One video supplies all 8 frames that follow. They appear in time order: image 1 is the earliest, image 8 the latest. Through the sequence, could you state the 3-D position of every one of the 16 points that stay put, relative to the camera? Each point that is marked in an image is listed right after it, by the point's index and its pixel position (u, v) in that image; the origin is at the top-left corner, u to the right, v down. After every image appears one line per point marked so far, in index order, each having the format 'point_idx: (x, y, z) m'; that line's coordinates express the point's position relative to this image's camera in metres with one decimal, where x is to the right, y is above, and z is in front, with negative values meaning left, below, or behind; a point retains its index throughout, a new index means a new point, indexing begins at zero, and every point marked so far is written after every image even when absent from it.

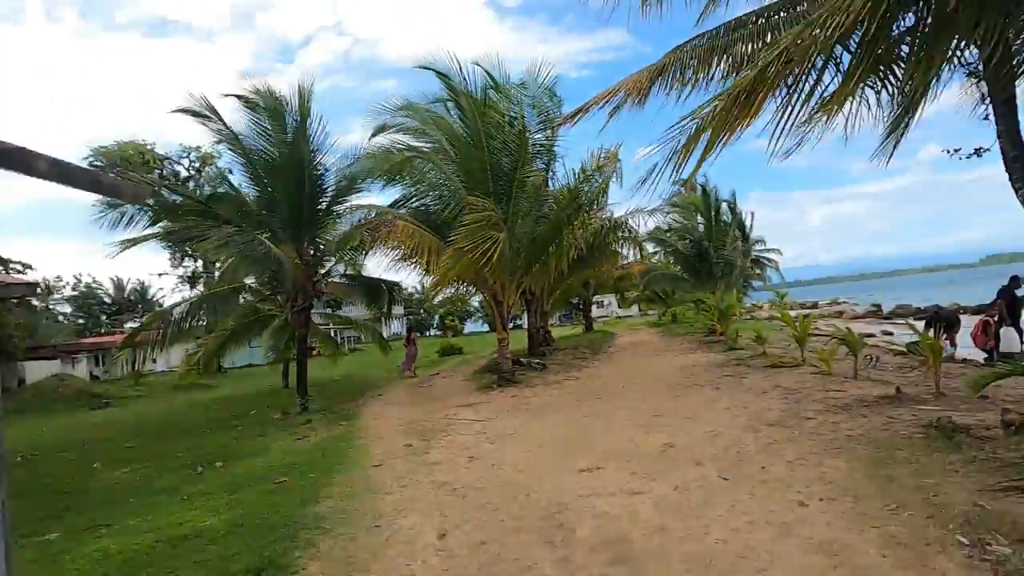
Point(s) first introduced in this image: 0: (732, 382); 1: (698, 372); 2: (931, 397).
0: (+3.6, -1.5, +8.7) m
1: (+3.6, -1.6, +10.2) m
2: (+5.1, -1.3, +6.5) m
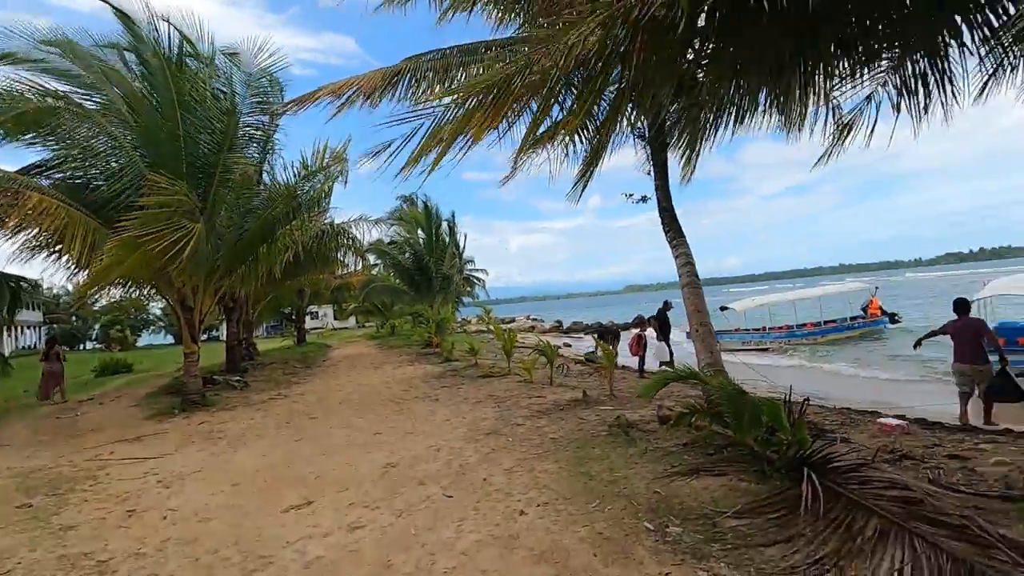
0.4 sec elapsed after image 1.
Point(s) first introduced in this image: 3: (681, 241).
0: (-1.0, -1.8, +8.9) m
1: (-1.8, -1.8, +10.2) m
2: (+1.4, -1.6, +7.7) m
3: (+2.3, +0.6, +7.3) m
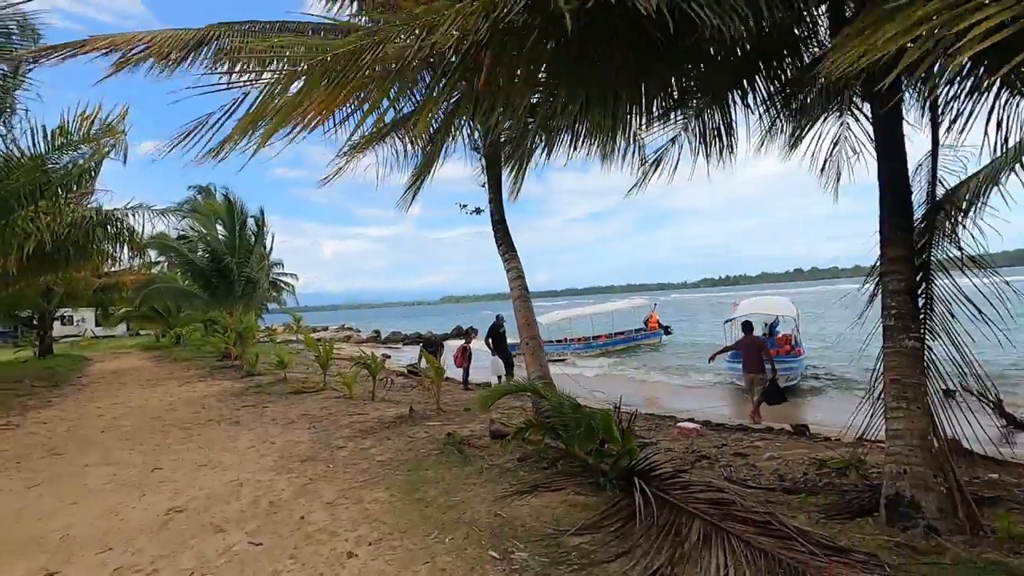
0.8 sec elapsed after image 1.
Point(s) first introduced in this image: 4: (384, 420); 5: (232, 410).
0: (-3.8, -1.8, +7.8) m
1: (-4.9, -1.9, +8.7) m
2: (-1.1, -1.8, +7.4) m
3: (0.0, +0.4, +7.4) m
4: (-1.7, -1.8, +7.2) m
5: (-4.3, -1.9, +8.1) m
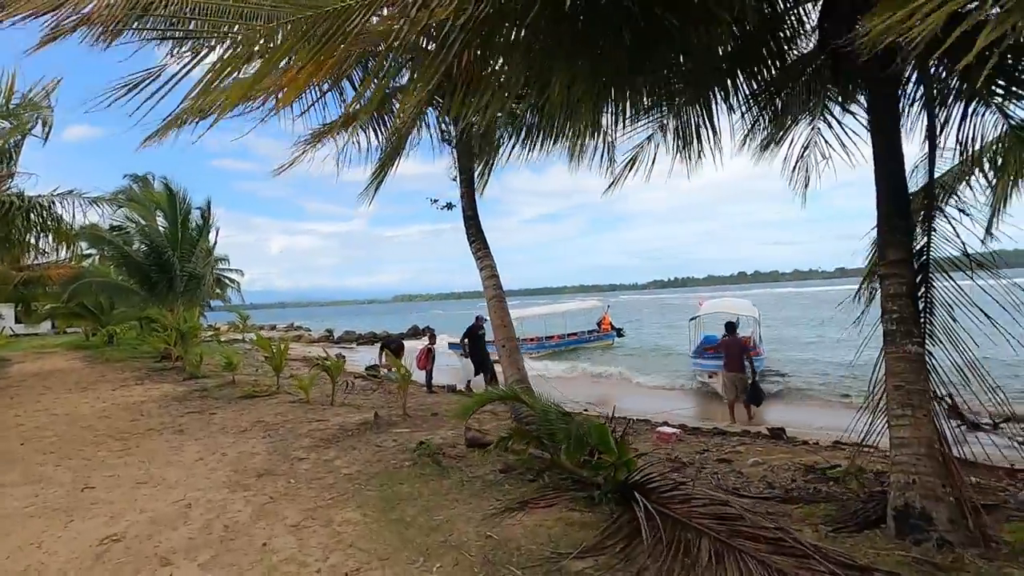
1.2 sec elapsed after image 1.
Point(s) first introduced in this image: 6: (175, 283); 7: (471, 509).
0: (-4.2, -1.8, +7.1) m
1: (-5.4, -1.8, +8.0) m
2: (-1.4, -1.7, +7.0) m
3: (-0.4, +0.4, +7.0) m
4: (-2.1, -1.7, +6.7) m
5: (-4.7, -1.8, +7.4) m
6: (-9.6, +0.1, +15.2) m
7: (-0.3, -1.5, +3.7) m
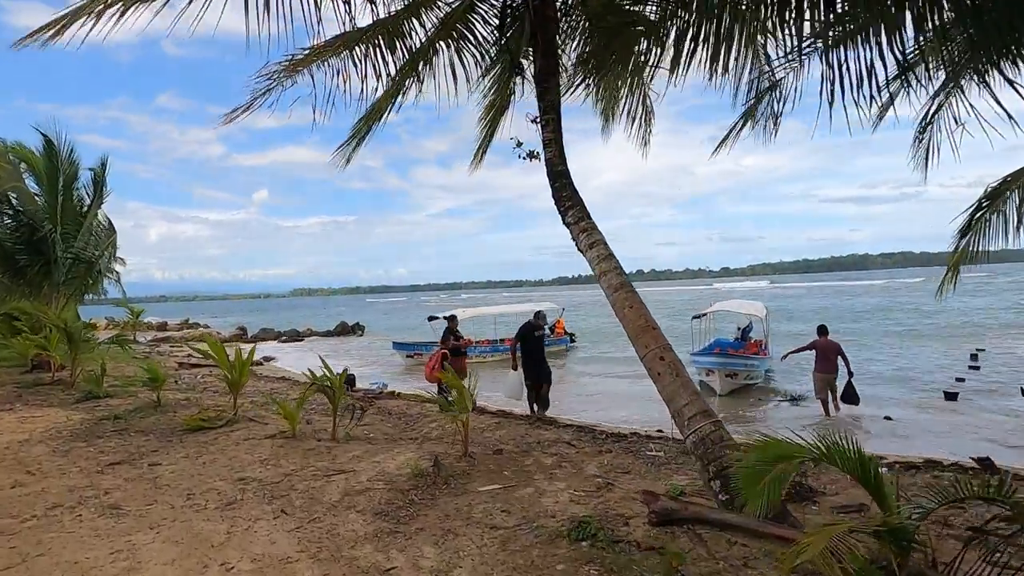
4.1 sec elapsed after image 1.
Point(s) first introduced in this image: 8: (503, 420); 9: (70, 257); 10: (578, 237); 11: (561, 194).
0: (-3.1, -1.6, +4.4) m
1: (-4.4, -1.7, +5.0) m
2: (-0.4, -1.6, +4.8) m
3: (+0.7, +0.6, +5.0) m
4: (-0.9, -1.6, +4.3) m
5: (-3.7, -1.6, +4.6) m
6: (-9.8, +0.4, +11.4) m
7: (+1.3, -1.4, +1.7) m
8: (-0.1, -1.7, +6.8) m
9: (-9.6, +0.7, +11.6) m
10: (+0.6, +0.5, +5.0) m
11: (+0.5, +0.9, +5.1) m
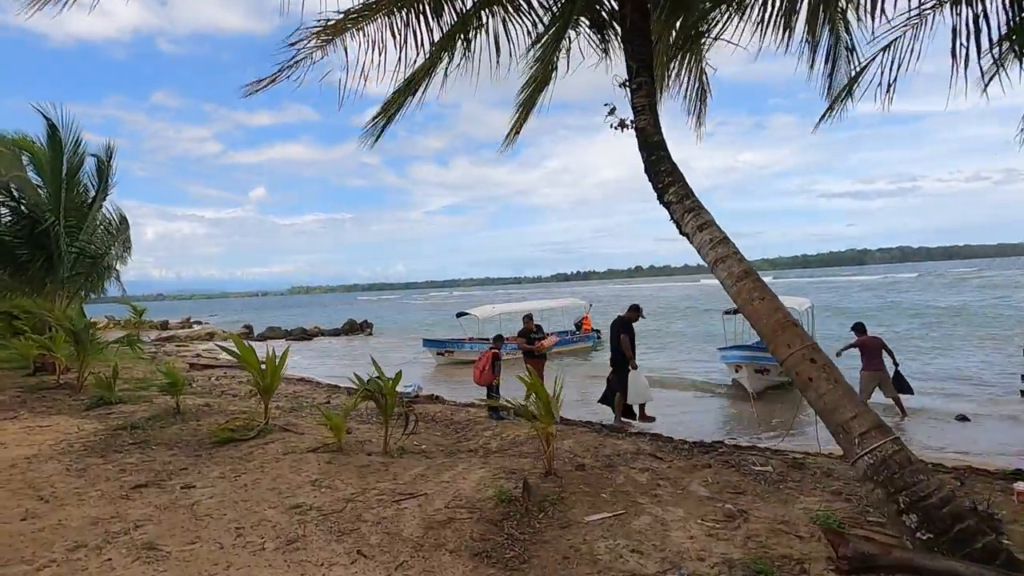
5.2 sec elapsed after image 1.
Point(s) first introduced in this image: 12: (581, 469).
0: (-2.3, -1.6, +3.7) m
1: (-3.7, -1.6, +4.3) m
2: (+0.4, -1.5, +4.1) m
3: (+1.4, +0.6, +4.2) m
4: (-0.2, -1.5, +3.6) m
5: (-2.9, -1.6, +3.9) m
6: (-9.1, +0.5, +10.6) m
7: (+2.1, -1.4, +1.0) m
8: (+0.6, -1.6, +6.1) m
9: (-8.9, +0.7, +10.9) m
10: (+1.4, +0.6, +4.2) m
11: (+1.2, +1.0, +4.4) m
12: (+0.6, -1.6, +4.6) m
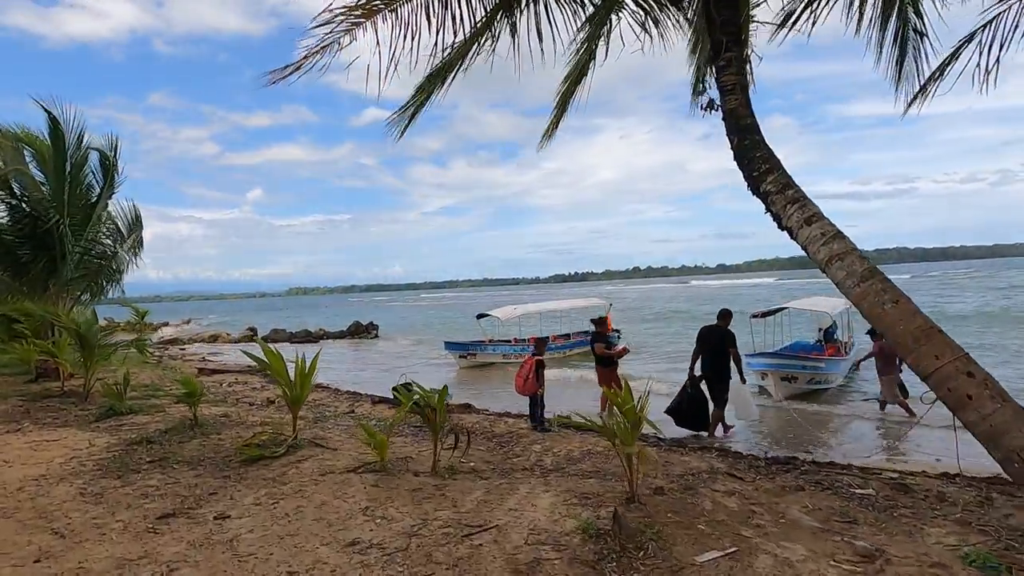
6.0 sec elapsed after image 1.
0: (-1.8, -1.6, +3.2) m
1: (-3.1, -1.6, +3.8) m
2: (+0.9, -1.5, +3.6) m
3: (+2.0, +0.6, +3.7) m
4: (+0.4, -1.5, +3.1) m
5: (-2.4, -1.6, +3.4) m
6: (-8.6, +0.4, +10.1) m
7: (+2.7, -1.4, +0.5) m
8: (+1.2, -1.6, +5.6) m
9: (-8.4, +0.7, +10.3) m
10: (+1.9, +0.5, +3.7) m
11: (+1.8, +1.0, +3.9) m
12: (+1.2, -1.6, +4.1) m
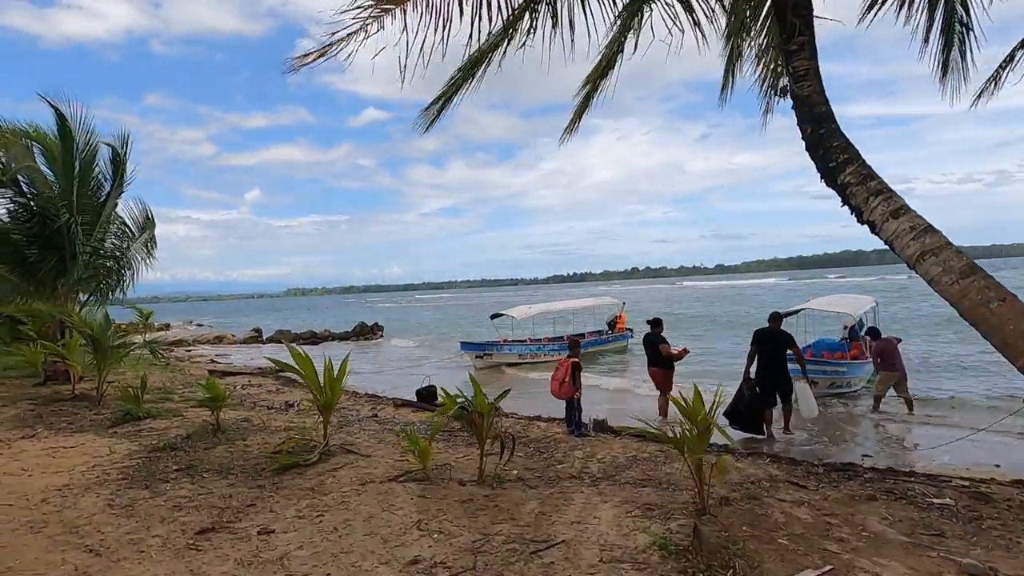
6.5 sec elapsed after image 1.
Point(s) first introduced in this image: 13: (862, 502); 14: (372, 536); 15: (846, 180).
0: (-1.4, -1.6, +2.9) m
1: (-2.7, -1.6, +3.5) m
2: (+1.3, -1.5, +3.3) m
3: (+2.4, +0.7, +3.5) m
4: (+0.8, -1.5, +2.9) m
5: (-1.9, -1.6, +3.1) m
6: (-8.2, +0.4, +9.8) m
7: (+3.1, -1.3, +0.3) m
8: (+1.6, -1.6, +5.4) m
9: (-8.0, +0.7, +10.0) m
10: (+2.3, +0.6, +3.5) m
11: (+2.2, +1.0, +3.7) m
12: (+1.6, -1.6, +3.9) m
13: (+2.6, -1.6, +4.0) m
14: (-0.9, -1.6, +3.4) m
15: (+2.2, +0.7, +3.6) m
